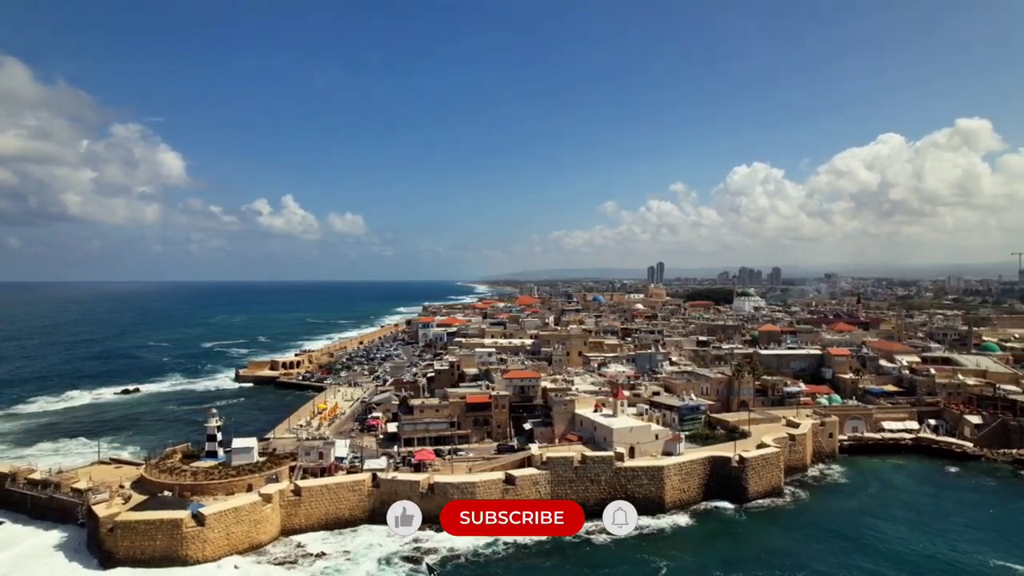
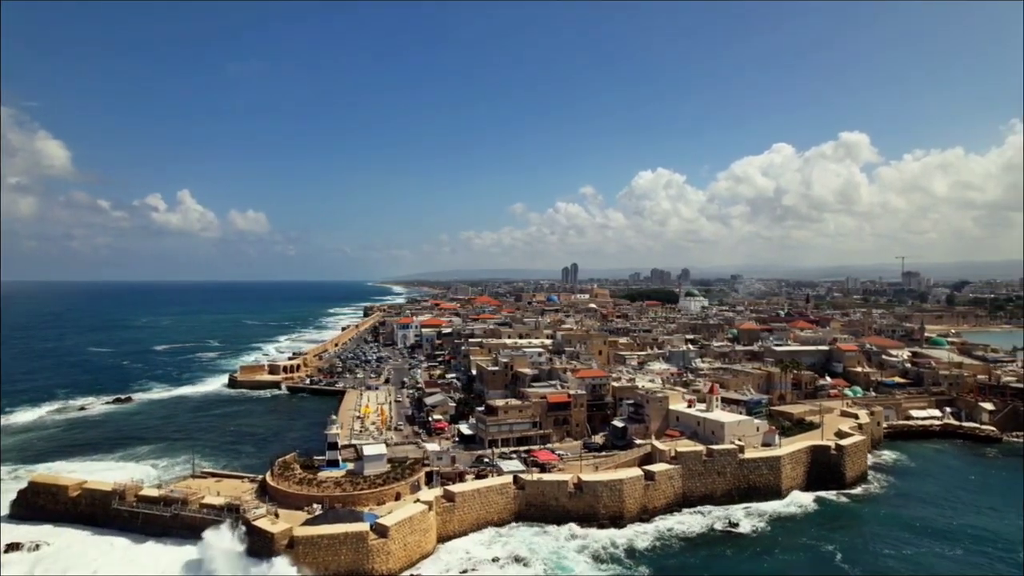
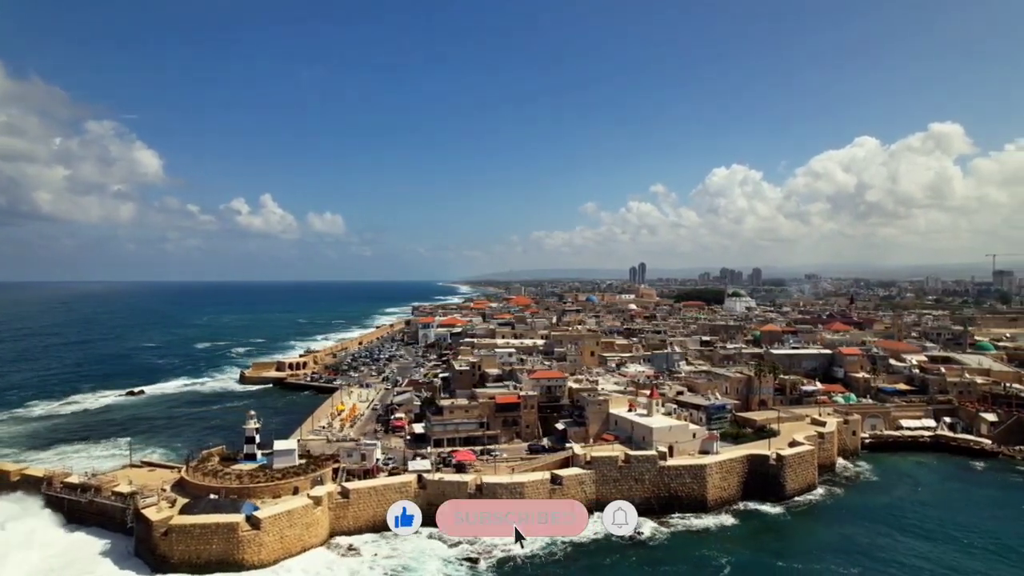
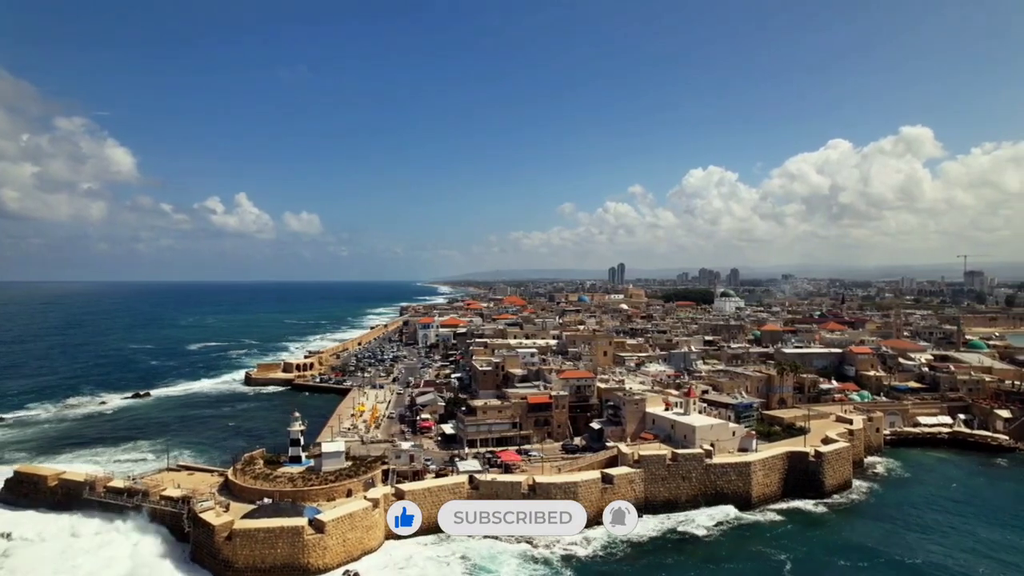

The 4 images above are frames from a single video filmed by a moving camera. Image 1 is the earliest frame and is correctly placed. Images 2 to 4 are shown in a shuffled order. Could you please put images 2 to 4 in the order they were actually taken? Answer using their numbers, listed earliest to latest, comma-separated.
3, 4, 2
